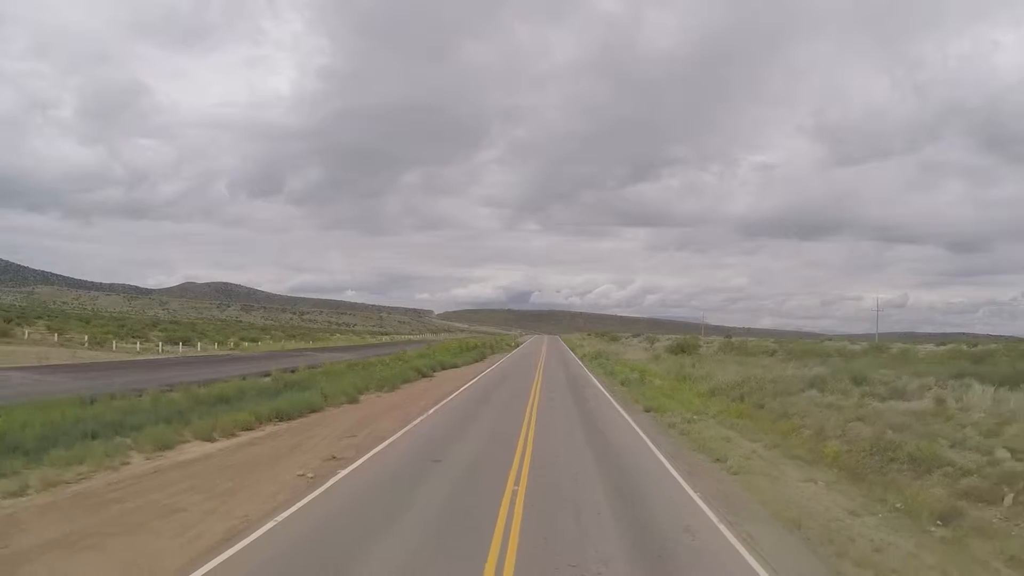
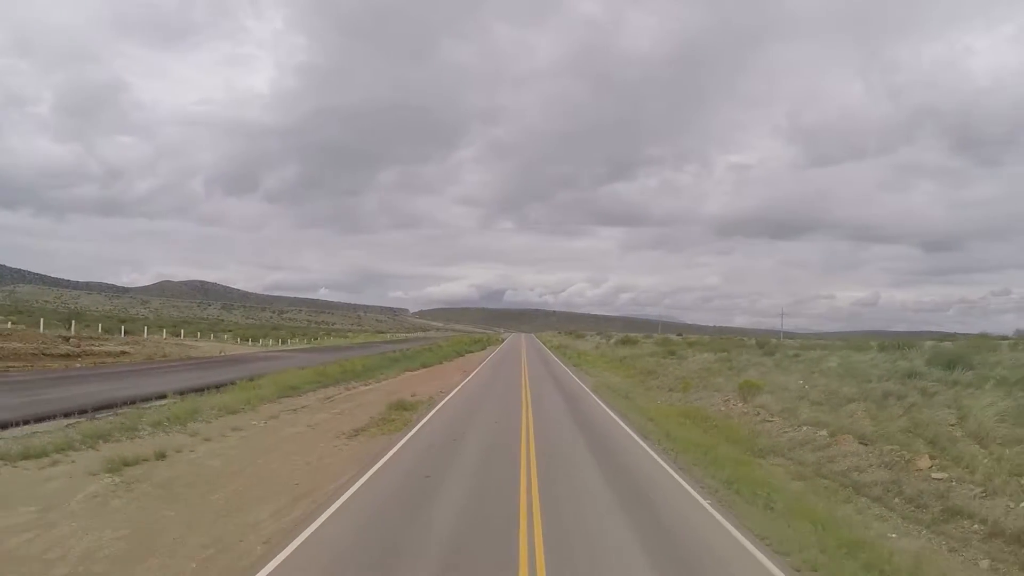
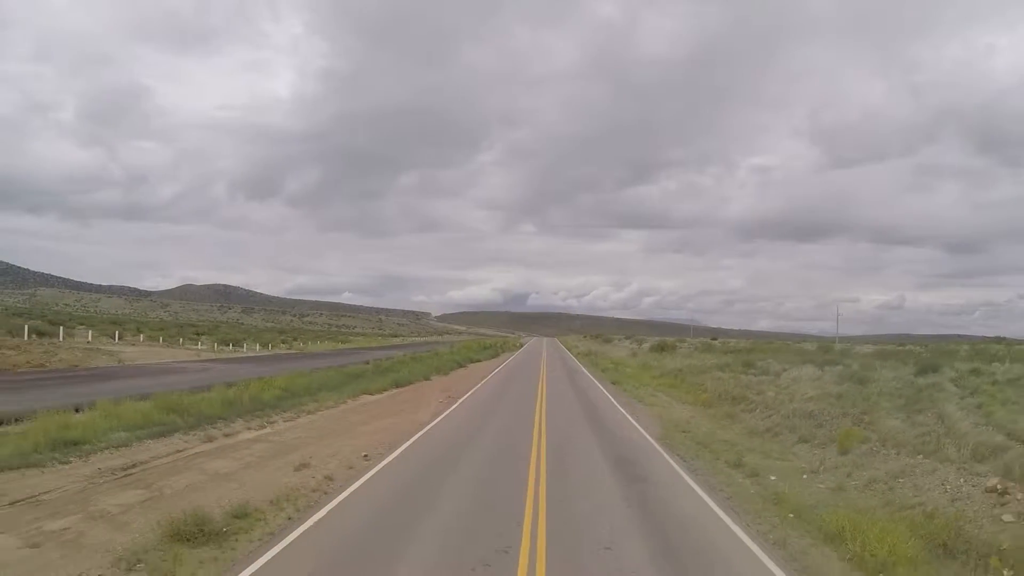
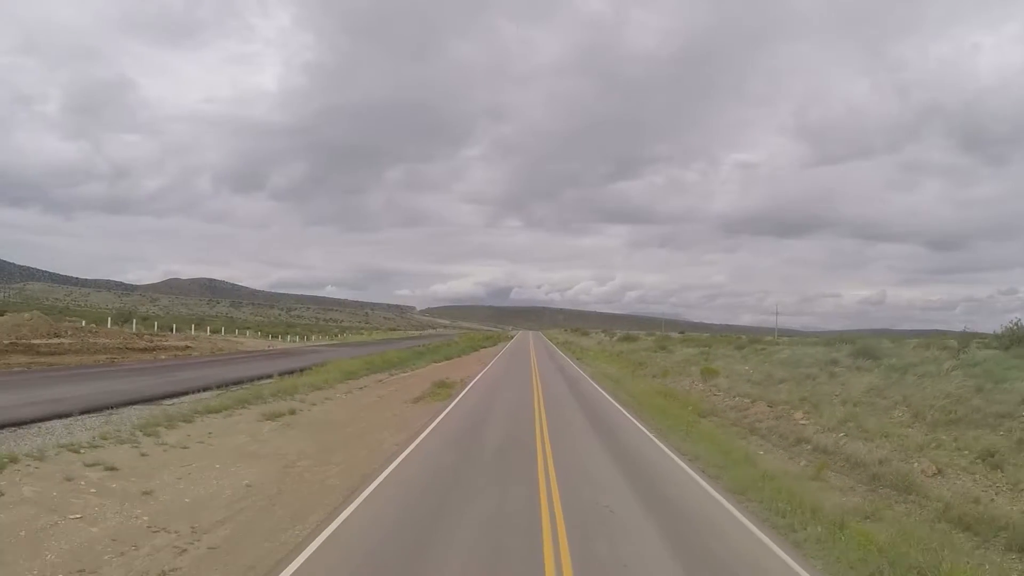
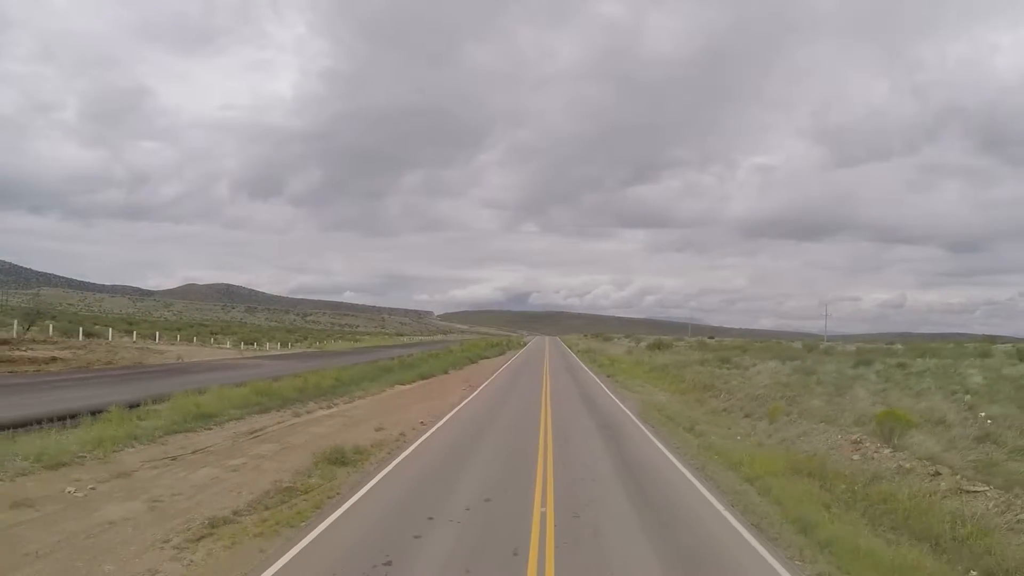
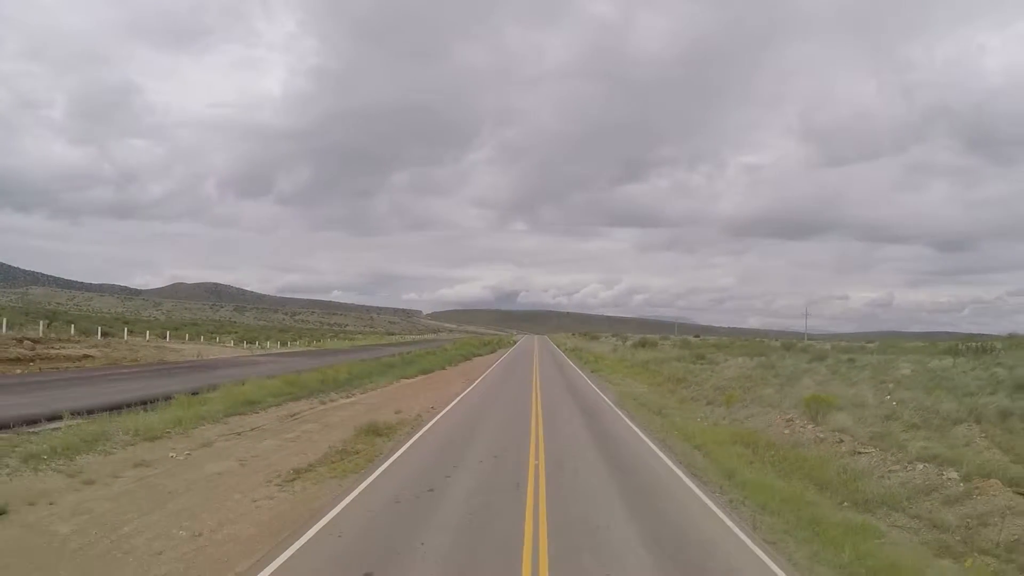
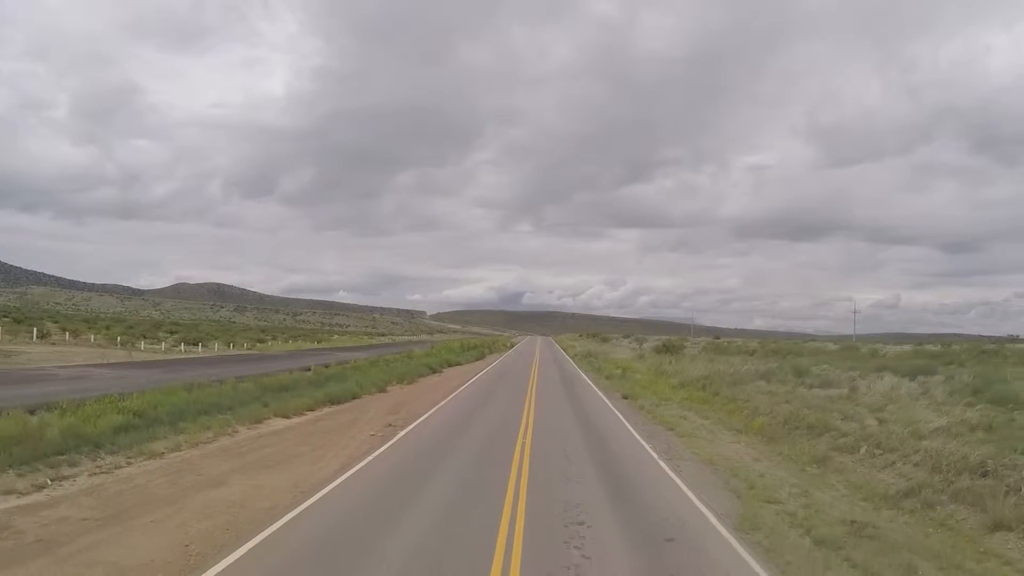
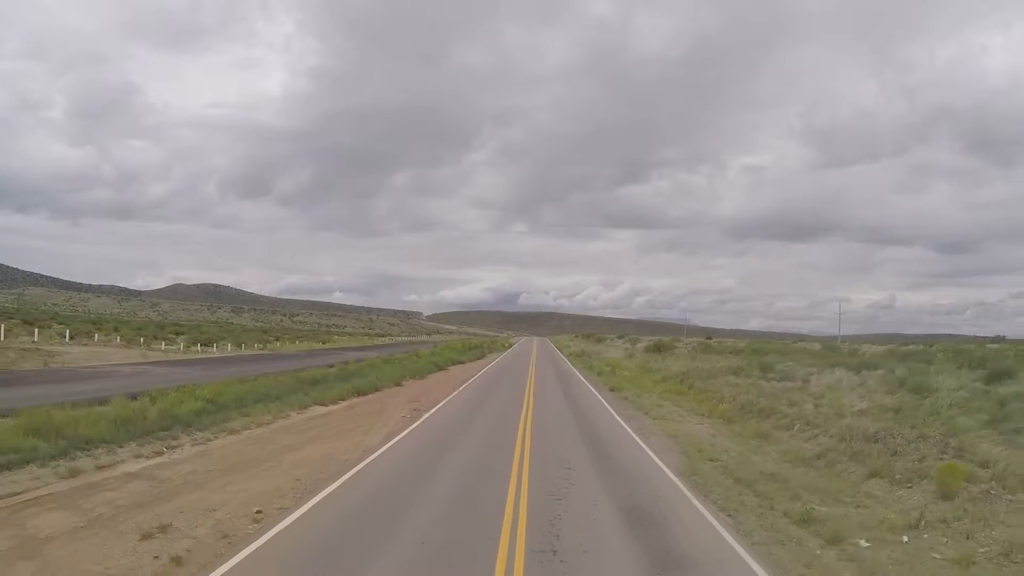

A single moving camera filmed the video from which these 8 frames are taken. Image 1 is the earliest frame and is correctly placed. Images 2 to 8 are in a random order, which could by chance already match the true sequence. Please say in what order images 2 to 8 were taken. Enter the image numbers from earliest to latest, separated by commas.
7, 8, 3, 5, 6, 2, 4
